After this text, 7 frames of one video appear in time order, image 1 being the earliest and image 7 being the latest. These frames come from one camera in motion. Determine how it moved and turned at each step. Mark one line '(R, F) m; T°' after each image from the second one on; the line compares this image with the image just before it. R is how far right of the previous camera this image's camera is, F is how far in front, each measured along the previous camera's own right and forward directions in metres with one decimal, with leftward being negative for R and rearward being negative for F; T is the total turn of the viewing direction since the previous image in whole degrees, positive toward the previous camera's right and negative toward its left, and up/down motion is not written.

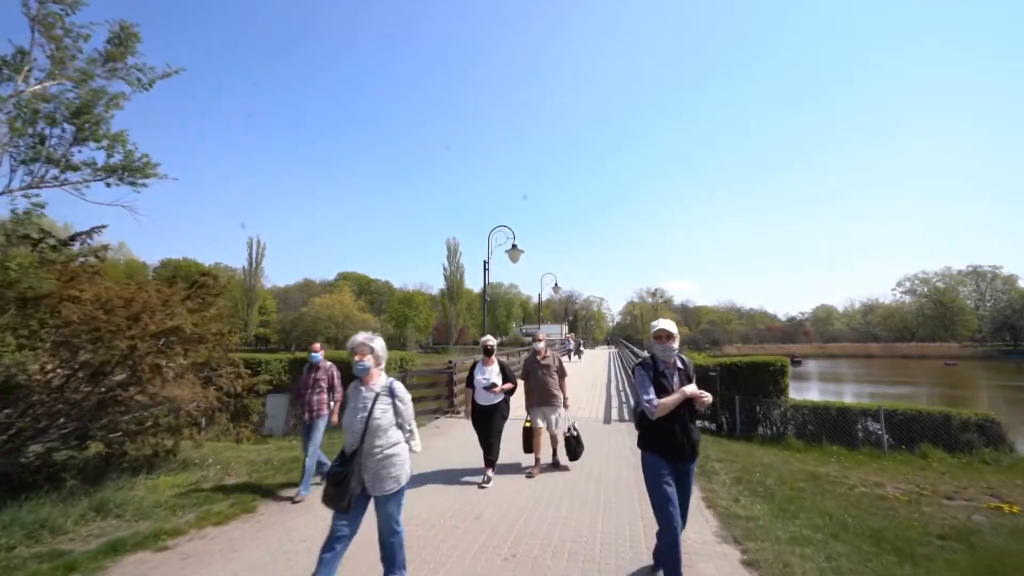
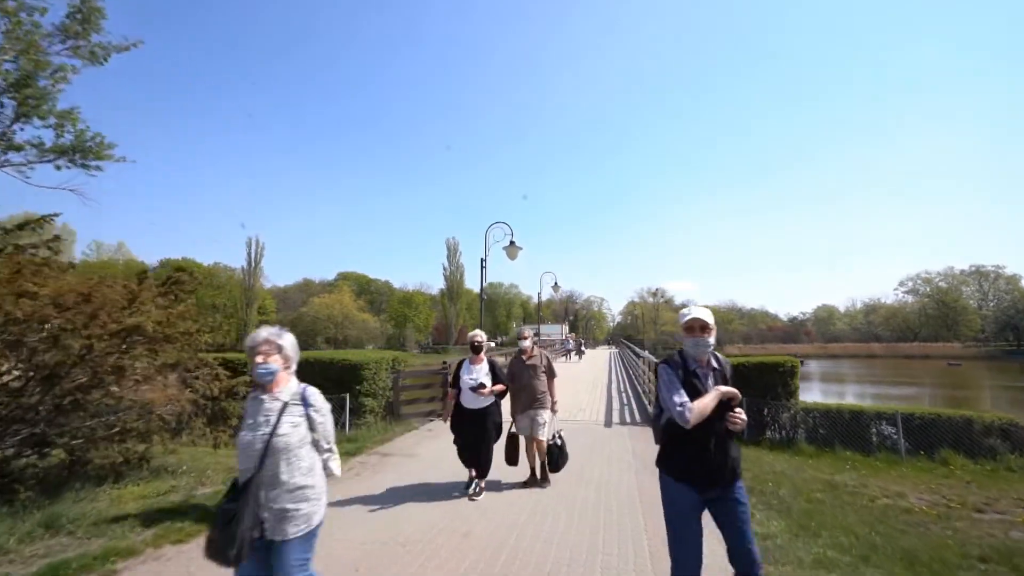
(+0.1, +0.5) m; 0°
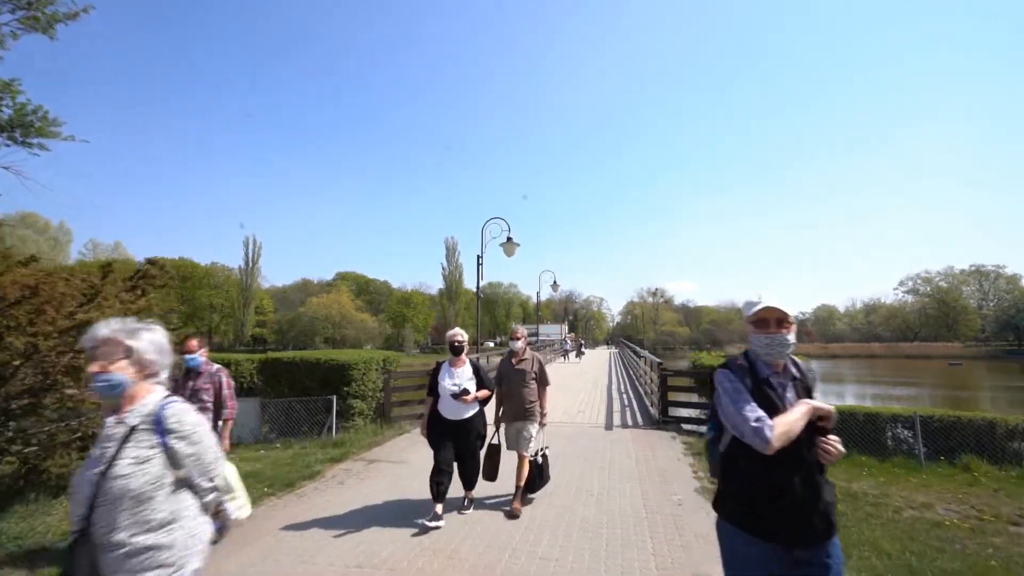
(+0.1, +0.5) m; 0°
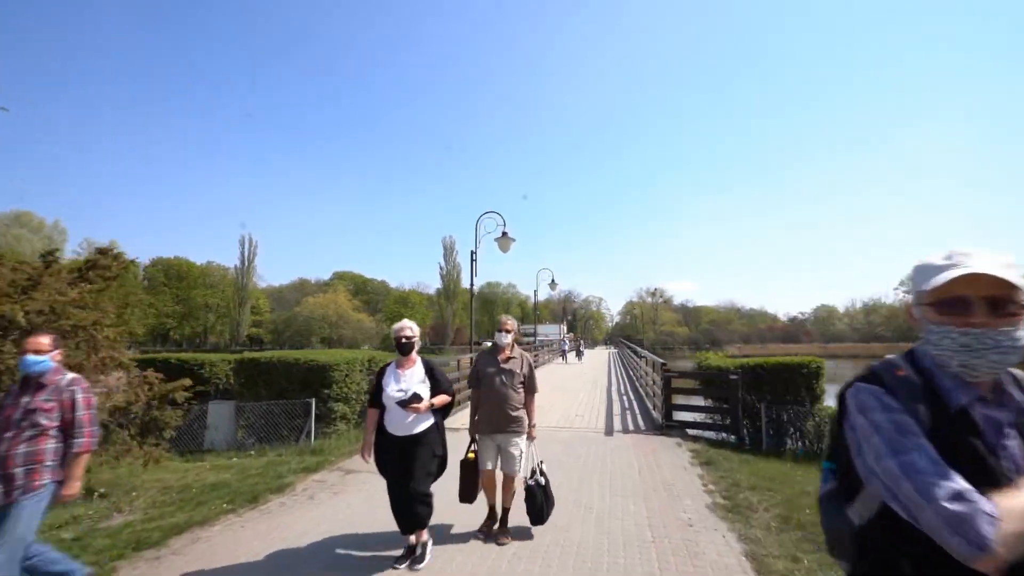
(+0.1, +0.6) m; 0°
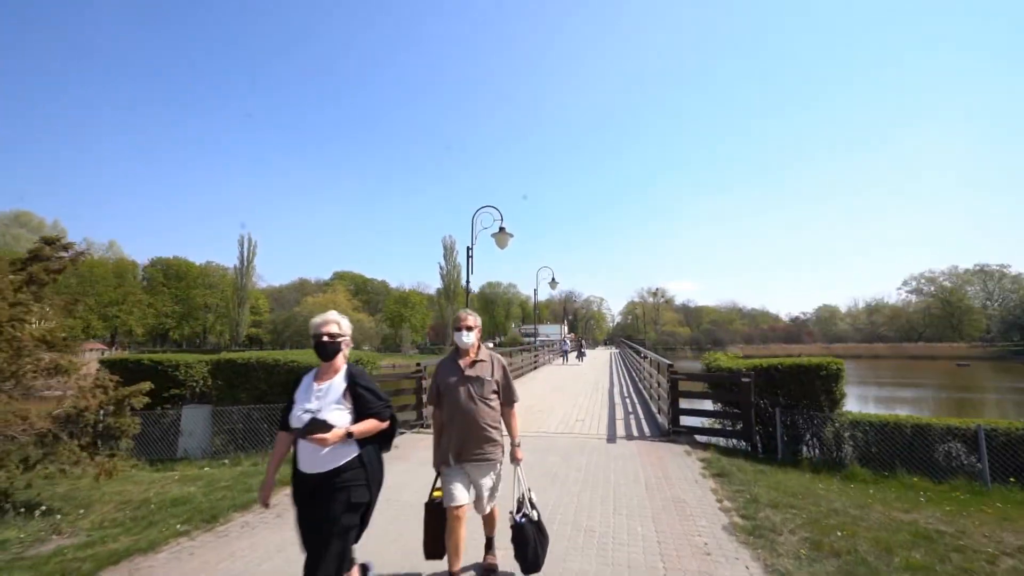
(+0.1, +0.6) m; 0°
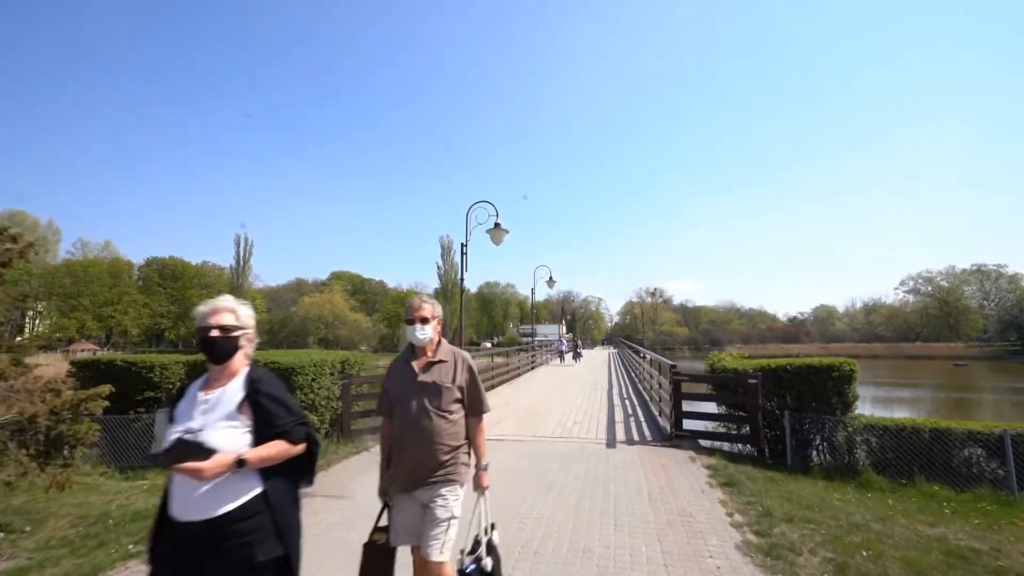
(+0.1, +0.5) m; 0°
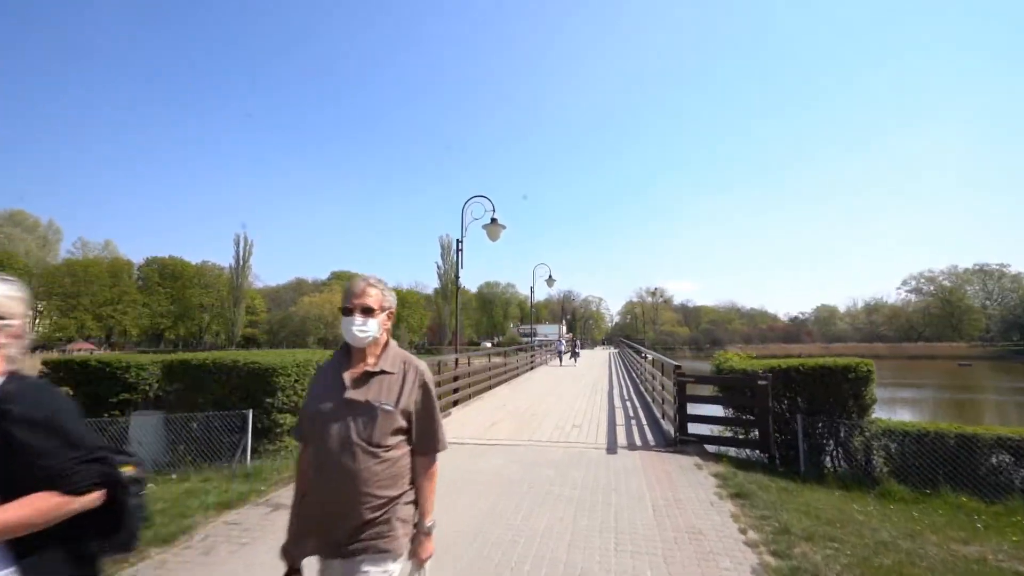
(+0.1, +0.5) m; 0°
